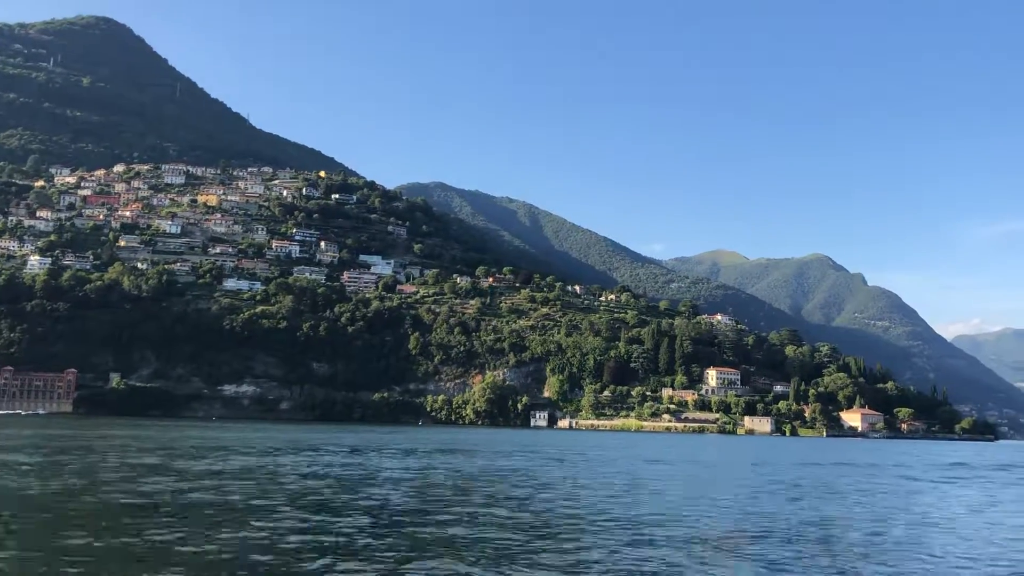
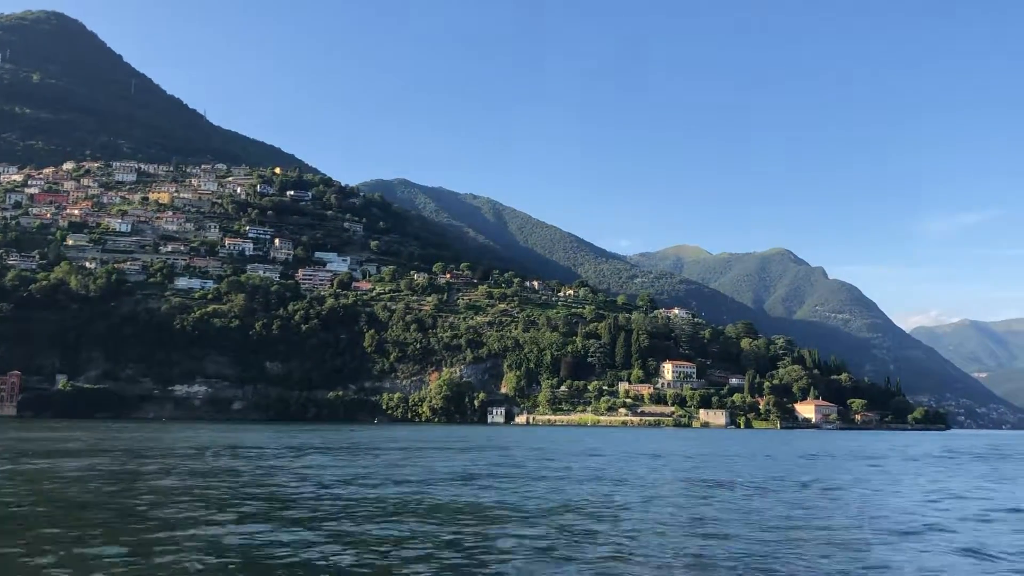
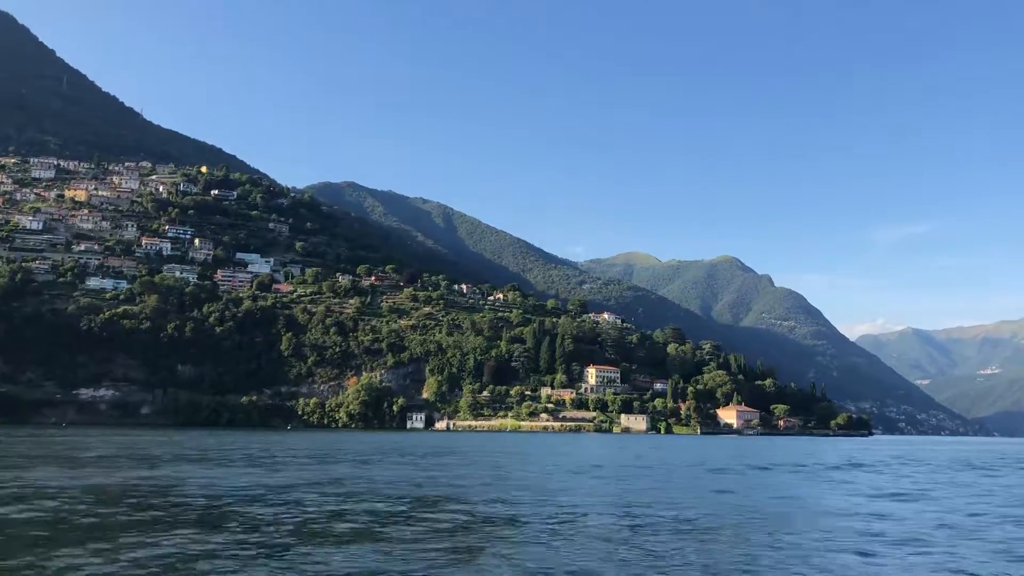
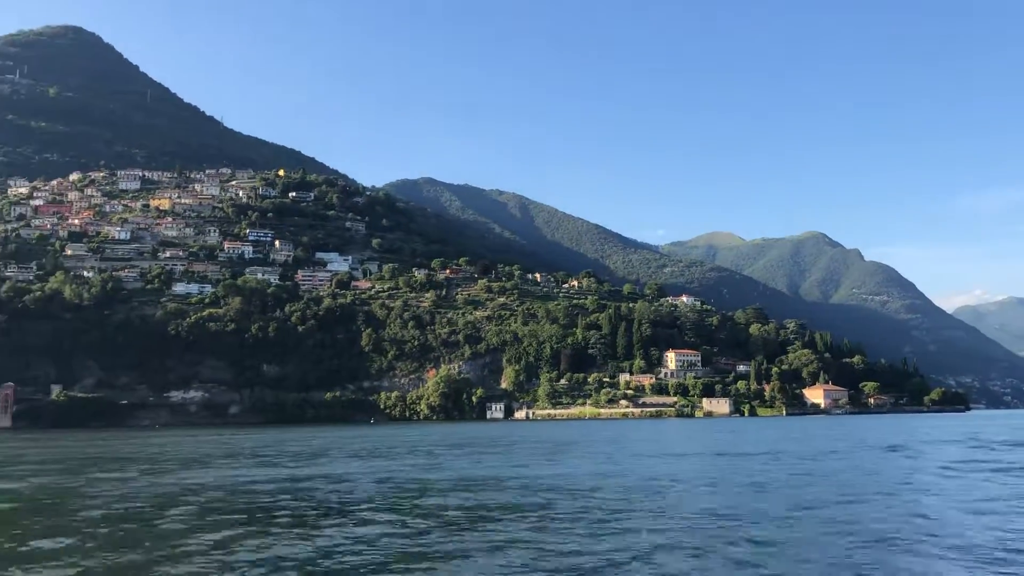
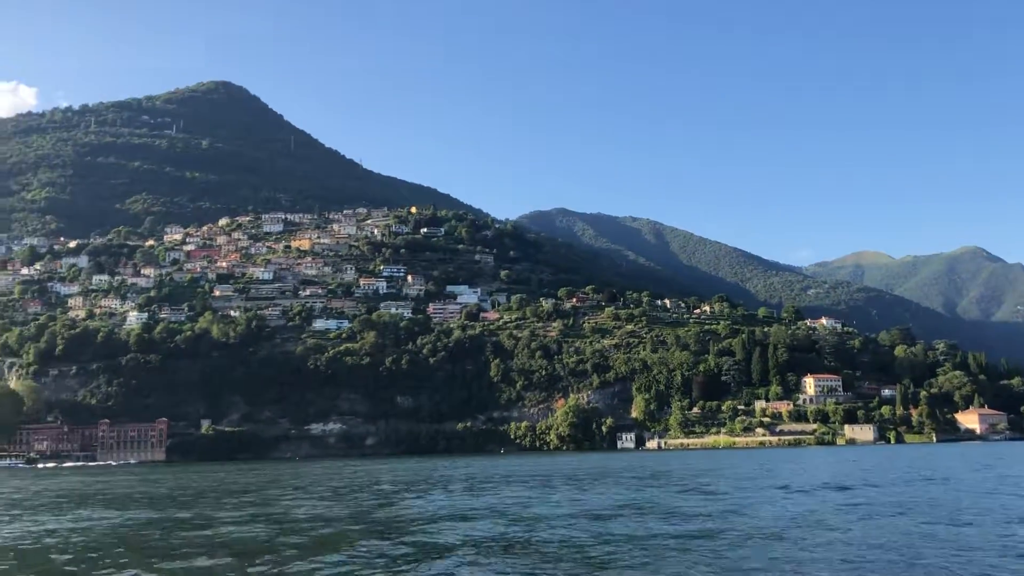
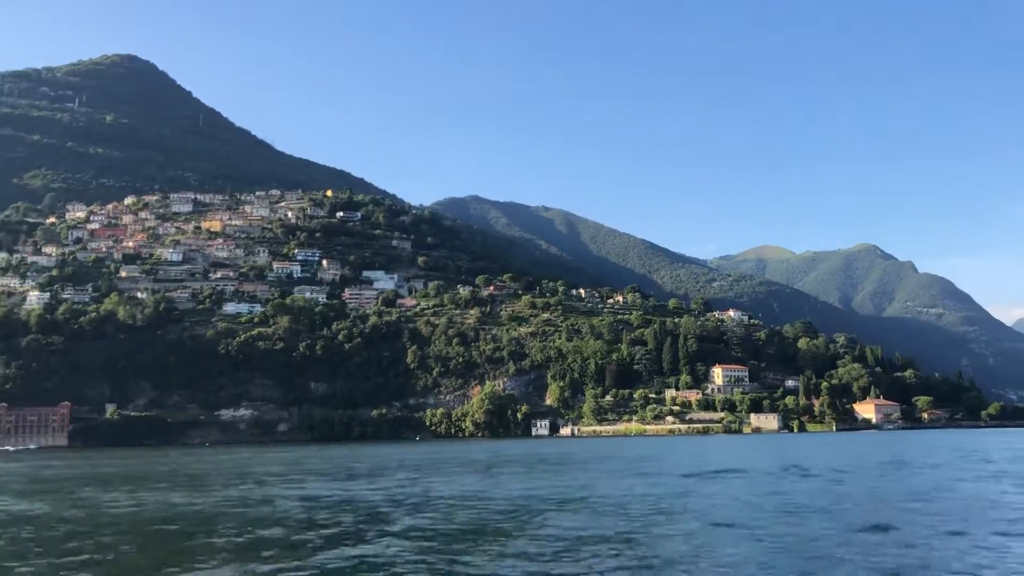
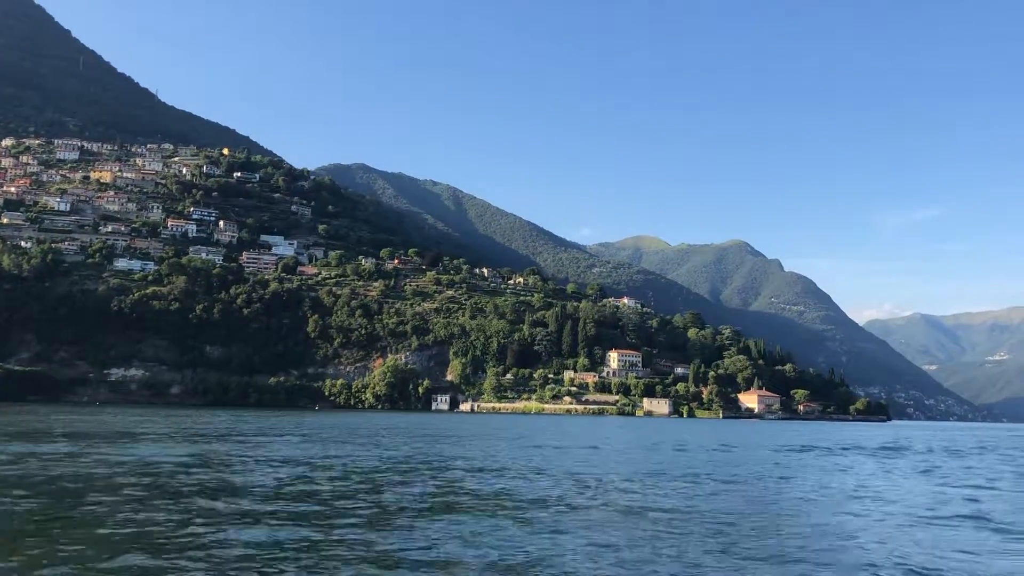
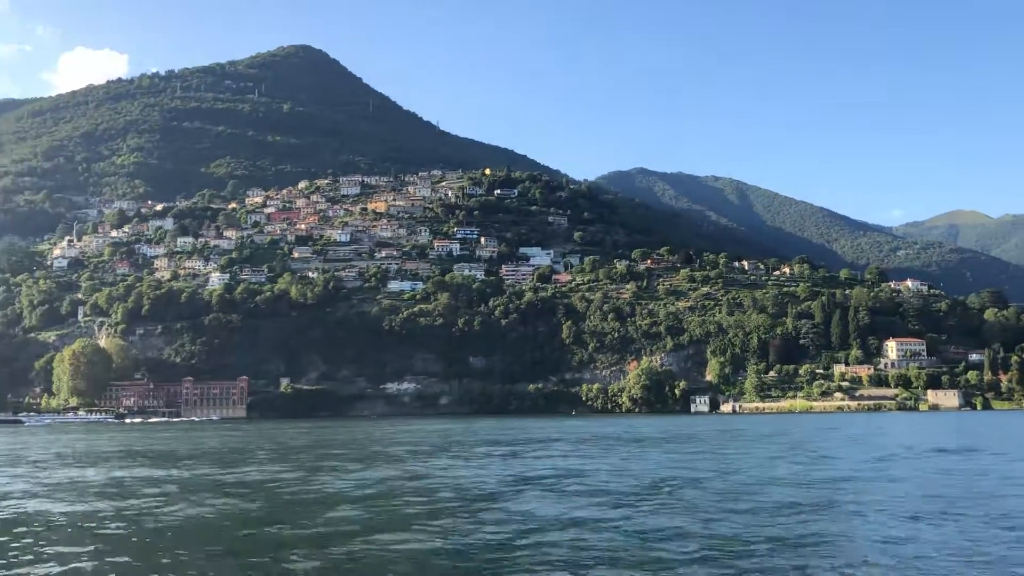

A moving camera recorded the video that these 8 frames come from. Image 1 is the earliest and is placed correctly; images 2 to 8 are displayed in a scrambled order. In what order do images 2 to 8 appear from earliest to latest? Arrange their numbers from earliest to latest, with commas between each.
2, 7, 3, 4, 6, 5, 8
